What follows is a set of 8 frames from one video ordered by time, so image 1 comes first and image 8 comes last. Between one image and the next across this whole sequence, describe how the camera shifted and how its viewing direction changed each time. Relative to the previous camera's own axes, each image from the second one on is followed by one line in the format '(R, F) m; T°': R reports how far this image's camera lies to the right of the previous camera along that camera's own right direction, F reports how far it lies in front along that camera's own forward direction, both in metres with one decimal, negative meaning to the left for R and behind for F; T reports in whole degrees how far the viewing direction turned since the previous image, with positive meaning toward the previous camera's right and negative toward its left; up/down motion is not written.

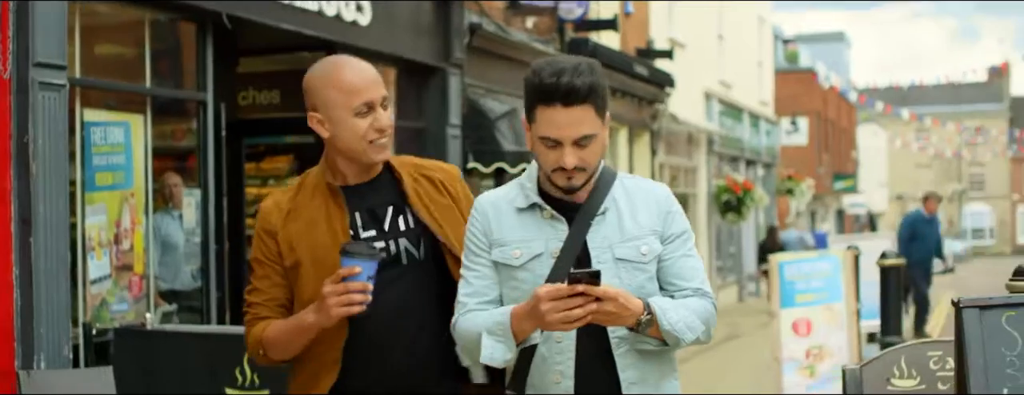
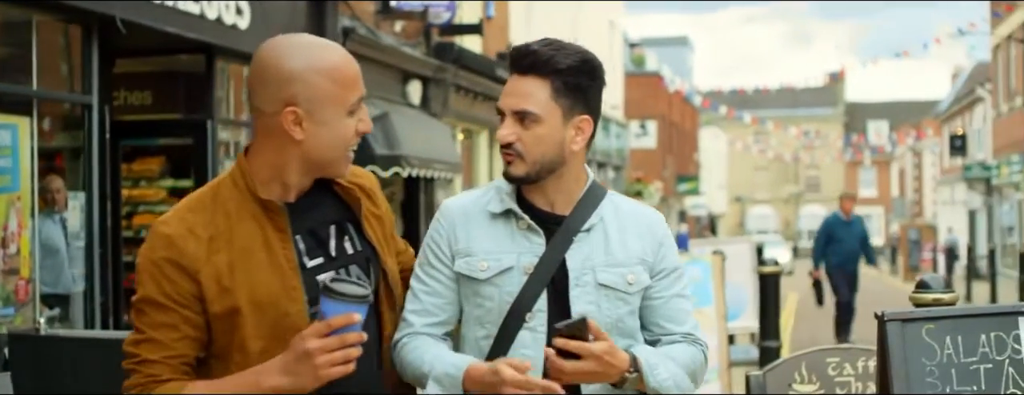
(-0.3, -0.2) m; +7°
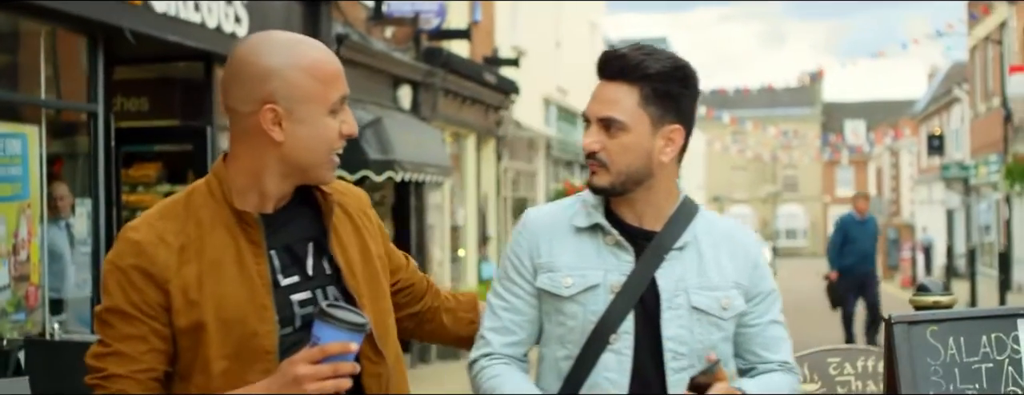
(-0.1, -0.2) m; +1°
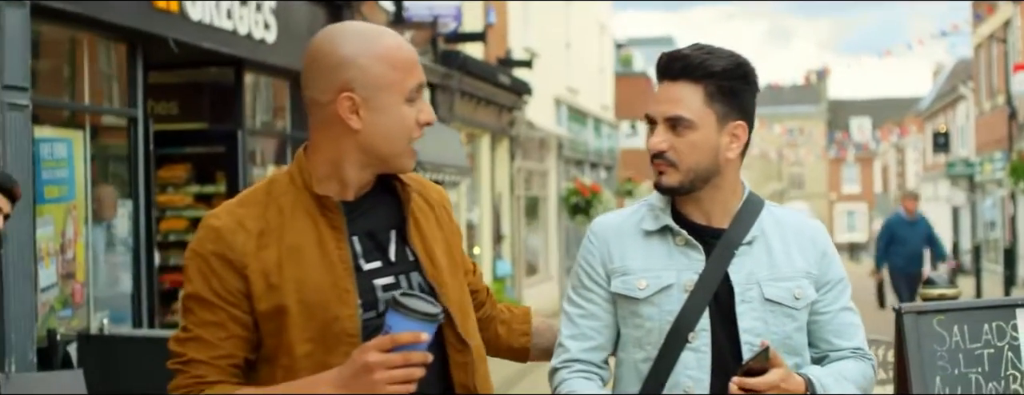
(-0.1, -0.3) m; 0°
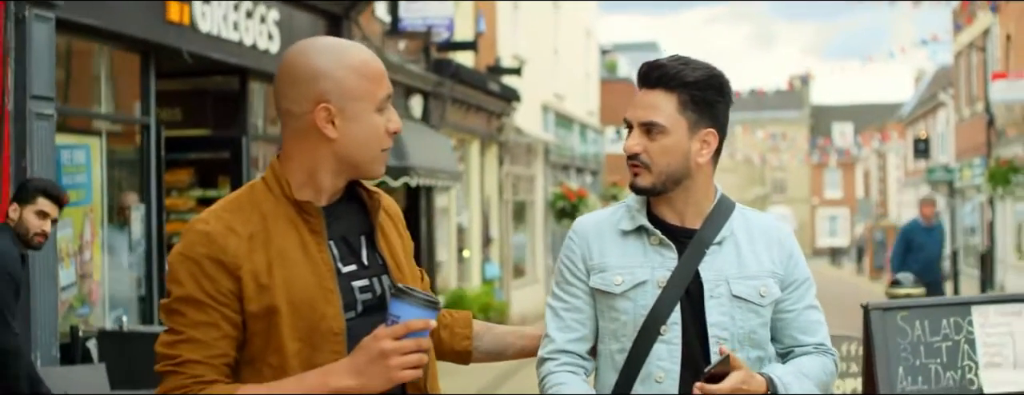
(-0.1, -0.4) m; +1°
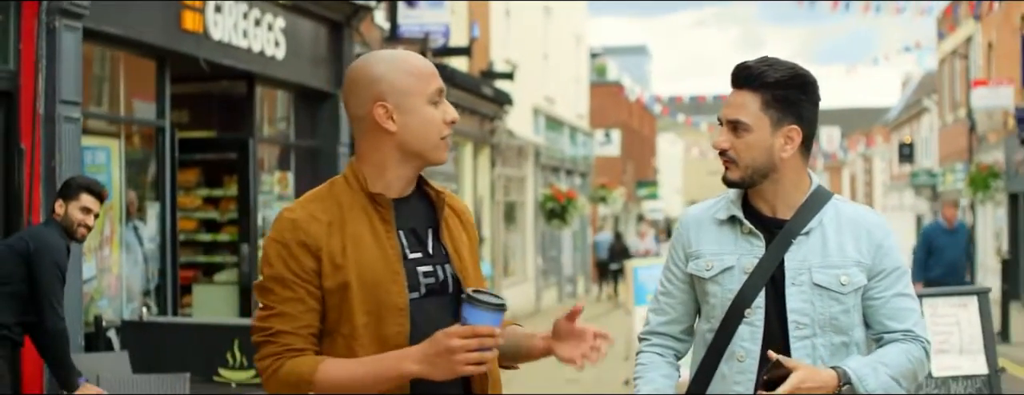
(0.0, -0.5) m; 0°
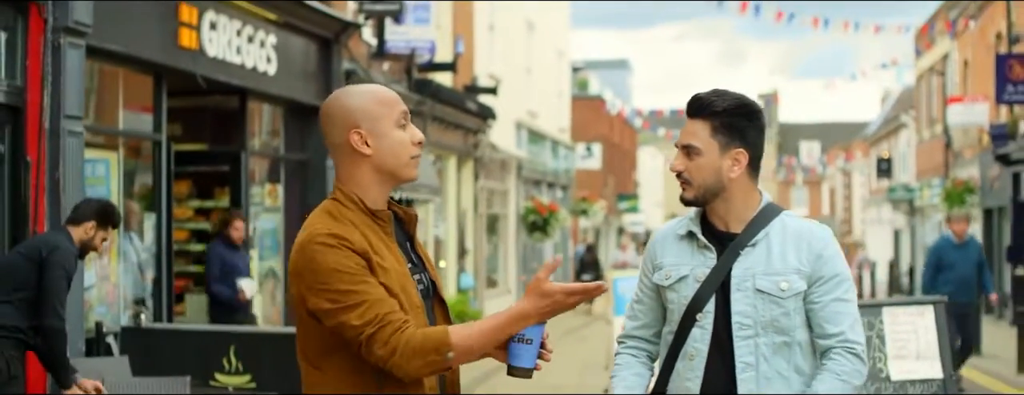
(0.0, -0.3) m; +1°
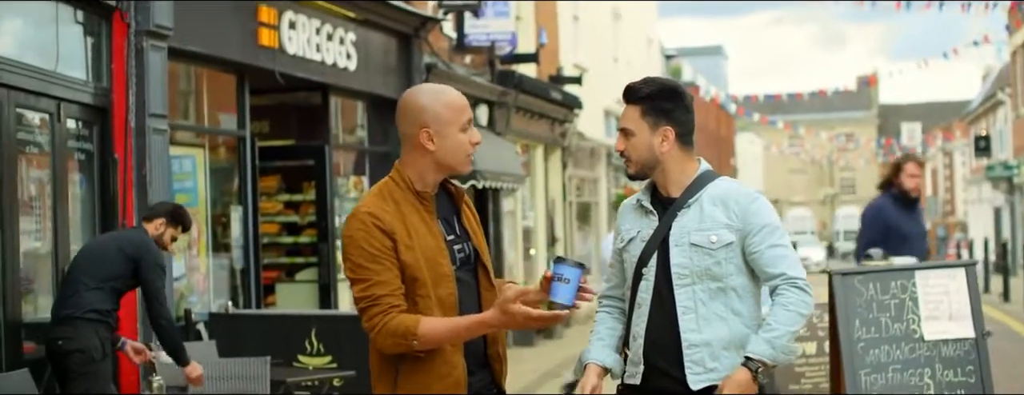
(+0.2, -0.3) m; -4°
